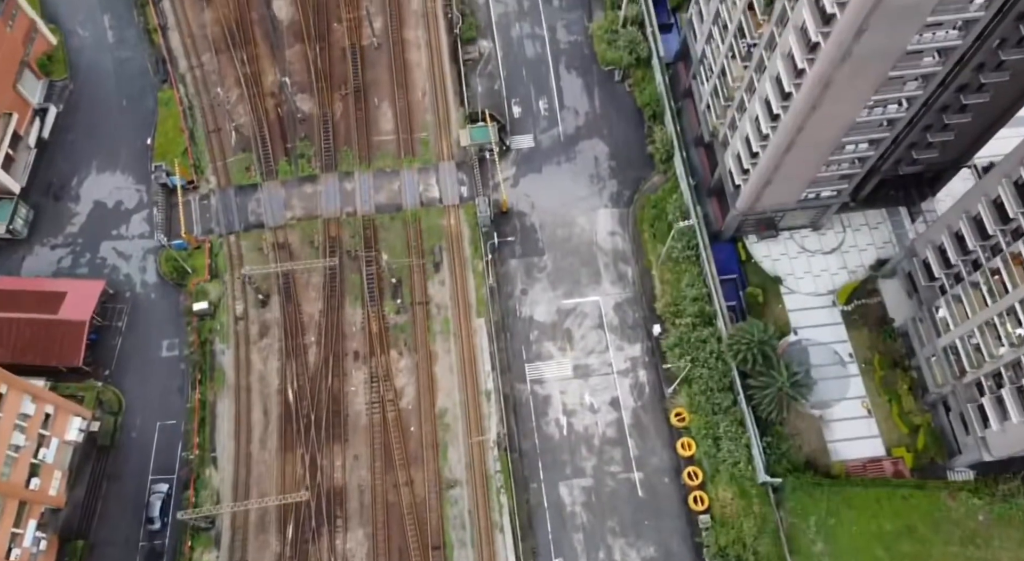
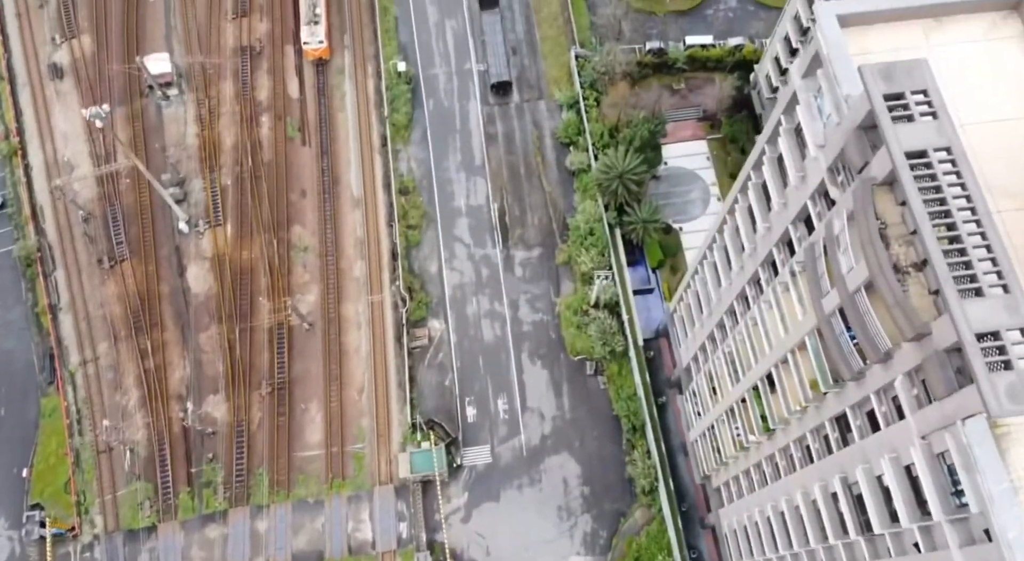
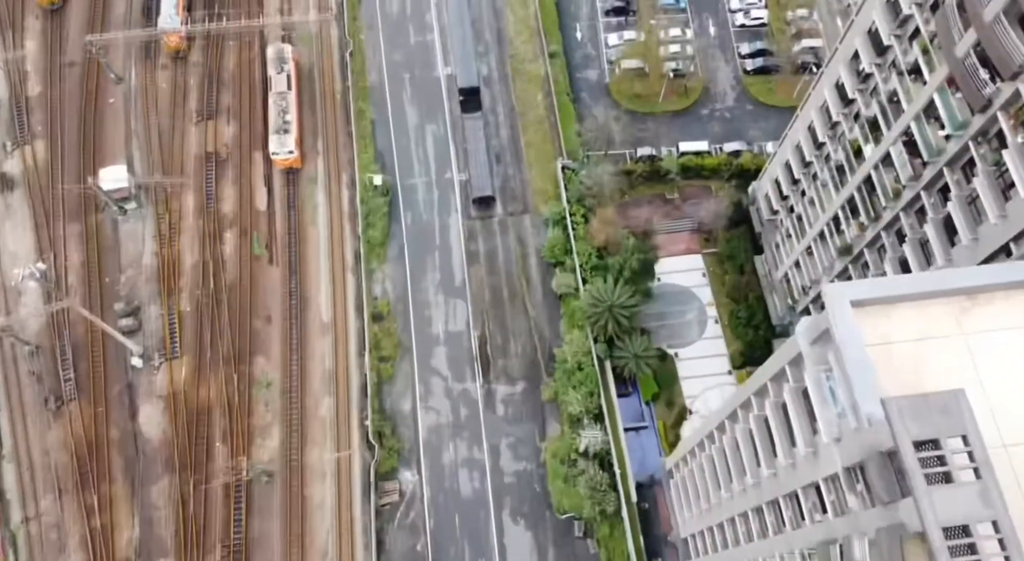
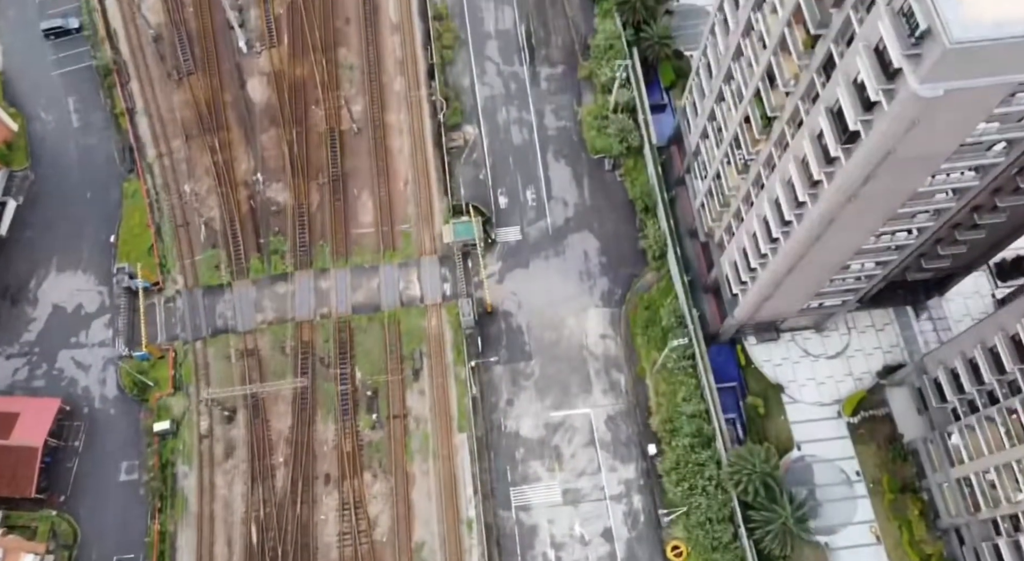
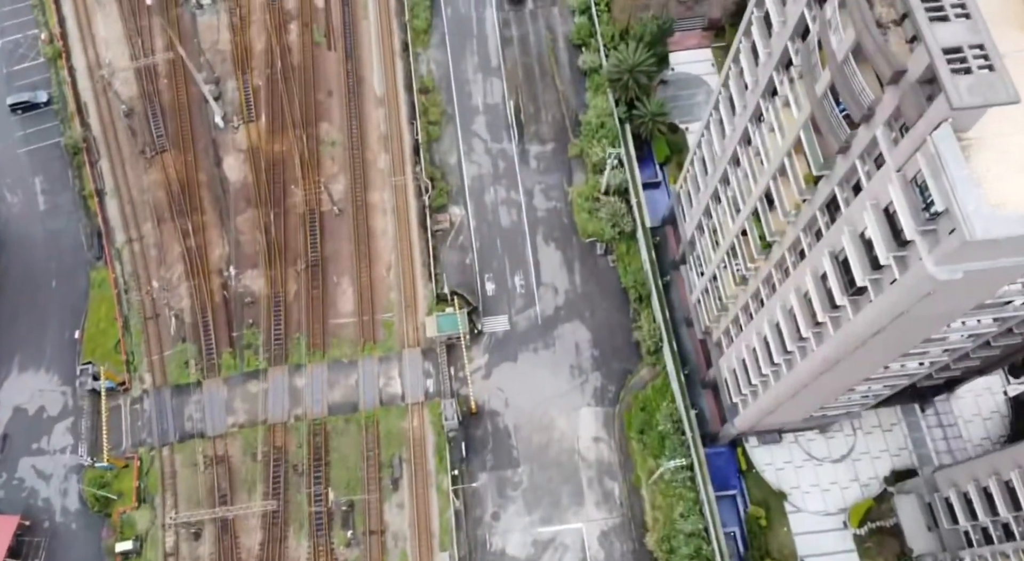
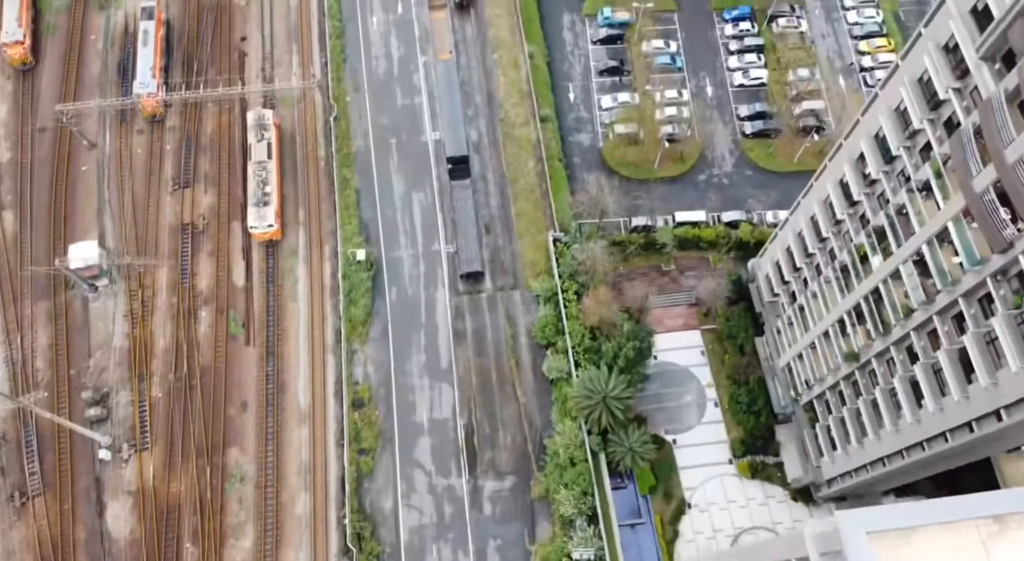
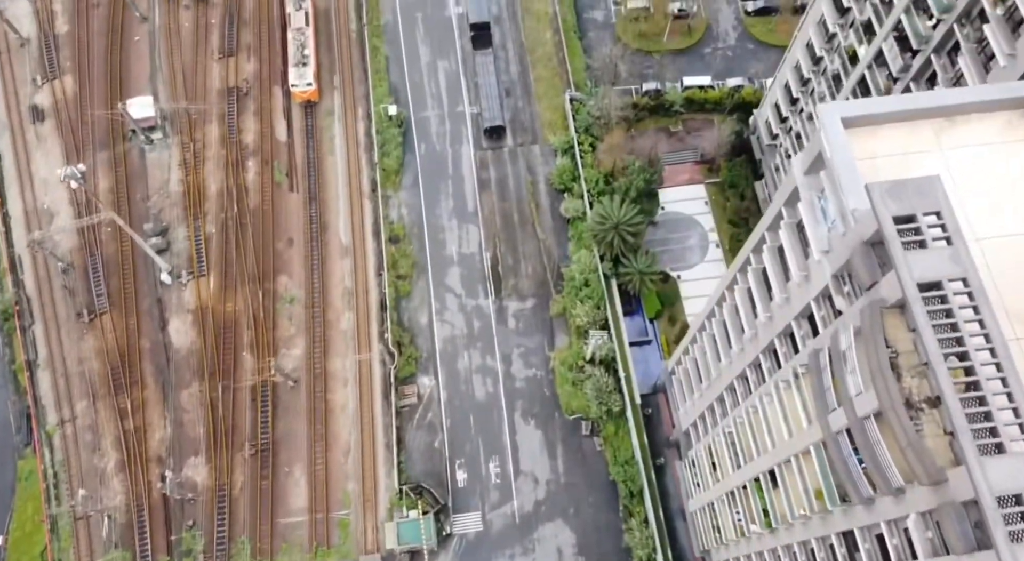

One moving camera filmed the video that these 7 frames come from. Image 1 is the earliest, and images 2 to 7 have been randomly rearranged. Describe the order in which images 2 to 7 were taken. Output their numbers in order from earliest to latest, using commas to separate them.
4, 5, 2, 7, 3, 6
